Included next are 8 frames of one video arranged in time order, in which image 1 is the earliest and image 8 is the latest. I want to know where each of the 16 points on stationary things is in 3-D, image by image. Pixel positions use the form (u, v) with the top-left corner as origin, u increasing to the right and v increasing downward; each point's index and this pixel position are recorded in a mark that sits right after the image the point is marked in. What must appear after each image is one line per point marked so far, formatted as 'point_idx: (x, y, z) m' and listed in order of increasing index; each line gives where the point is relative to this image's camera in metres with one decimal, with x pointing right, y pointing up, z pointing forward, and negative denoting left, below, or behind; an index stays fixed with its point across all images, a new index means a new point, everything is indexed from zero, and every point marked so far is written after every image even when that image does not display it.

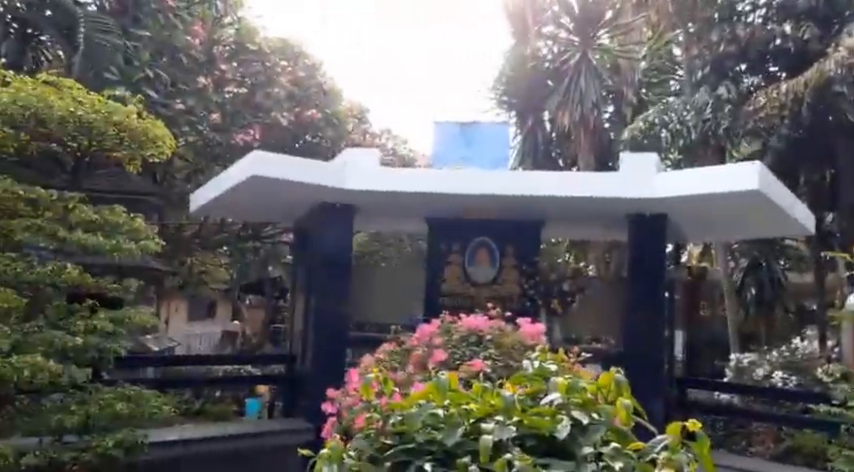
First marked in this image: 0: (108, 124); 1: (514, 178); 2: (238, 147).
0: (-1.7, +0.6, +4.4) m
1: (+0.7, +0.4, +6.1) m
2: (-2.0, +1.0, +9.0) m
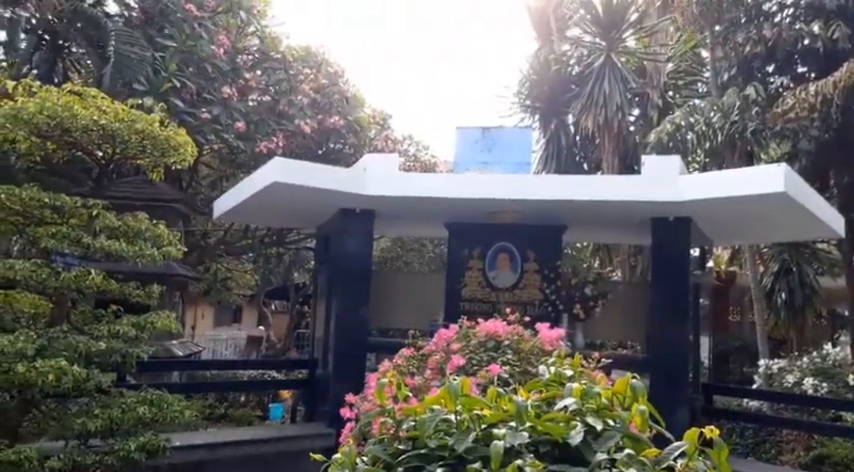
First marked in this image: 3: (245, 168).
0: (-1.6, +0.6, +4.5) m
1: (+0.8, +0.4, +6.1) m
2: (-1.8, +0.9, +9.1) m
3: (-2.0, +0.7, +9.3) m
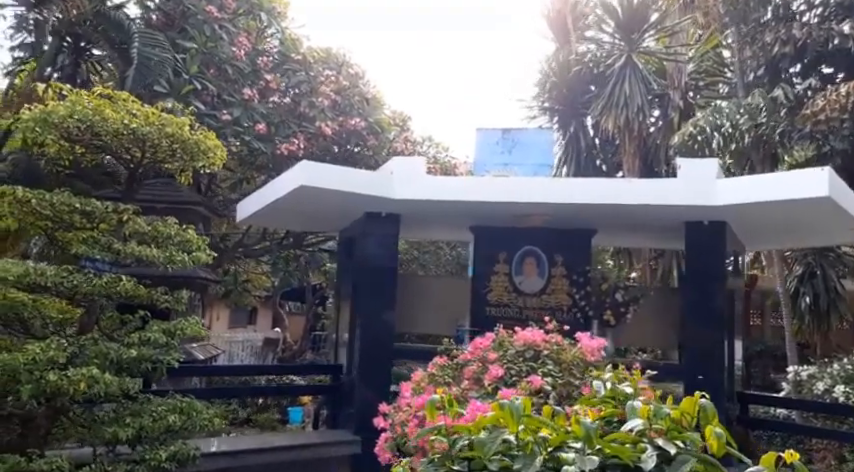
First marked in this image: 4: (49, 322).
0: (-1.4, +0.5, +4.4) m
1: (+1.0, +0.3, +6.0) m
2: (-1.6, +0.9, +9.0) m
3: (-1.8, +0.7, +9.3) m
4: (-2.0, -0.4, +4.4) m
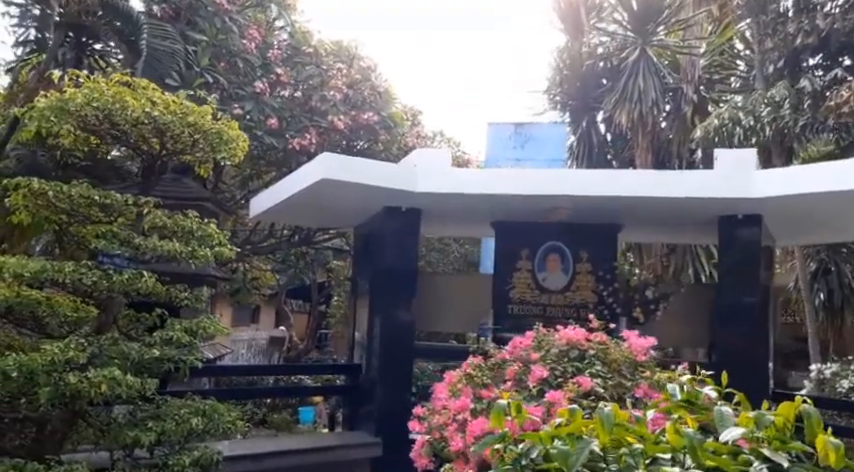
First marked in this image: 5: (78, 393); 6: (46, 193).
0: (-1.2, +0.6, +4.2) m
1: (+1.2, +0.4, +5.8) m
2: (-1.4, +0.9, +8.8) m
3: (-1.6, +0.8, +9.1) m
4: (-1.8, -0.4, +4.2) m
5: (-1.5, -0.7, +3.7) m
6: (-1.8, +0.2, +4.0) m
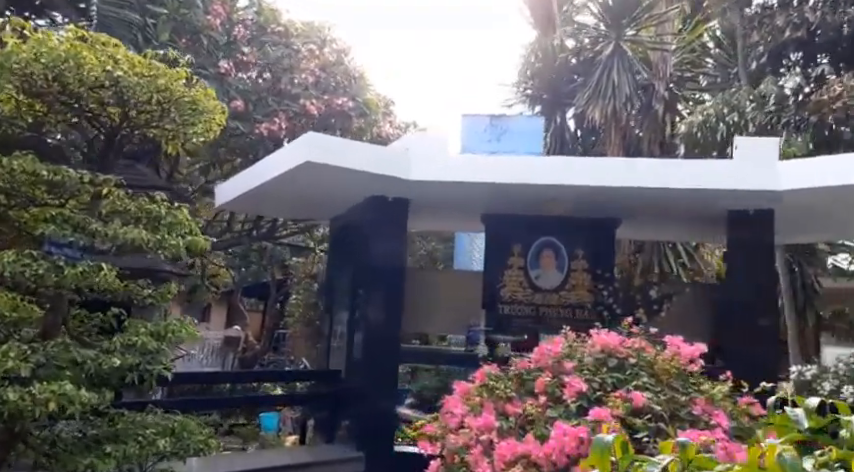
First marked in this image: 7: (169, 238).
0: (-1.2, +0.6, +3.5) m
1: (+1.1, +0.4, +5.3) m
2: (-1.6, +1.0, +8.2) m
3: (-1.8, +0.8, +8.4) m
4: (-1.8, -0.4, +3.5) m
5: (-1.5, -0.6, +3.1) m
6: (-1.7, +0.3, +3.3) m
7: (-1.1, 0.0, +3.6) m
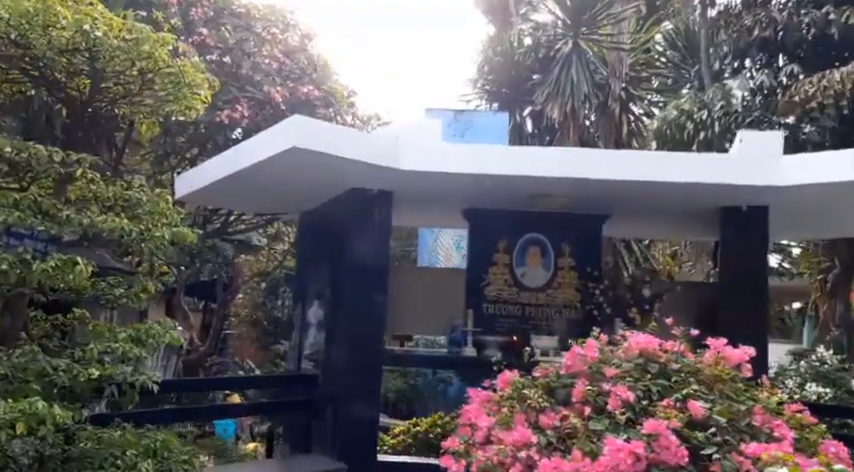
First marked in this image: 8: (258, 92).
0: (-1.1, +0.6, +3.1) m
1: (+1.1, +0.4, +5.0) m
2: (-1.9, +1.0, +7.7) m
3: (-2.1, +0.9, +7.9) m
4: (-1.7, -0.3, +3.0) m
5: (-1.4, -0.6, +2.6) m
6: (-1.6, +0.3, +2.8) m
7: (-1.0, 0.0, +3.1) m
8: (-1.6, +1.4, +7.9) m
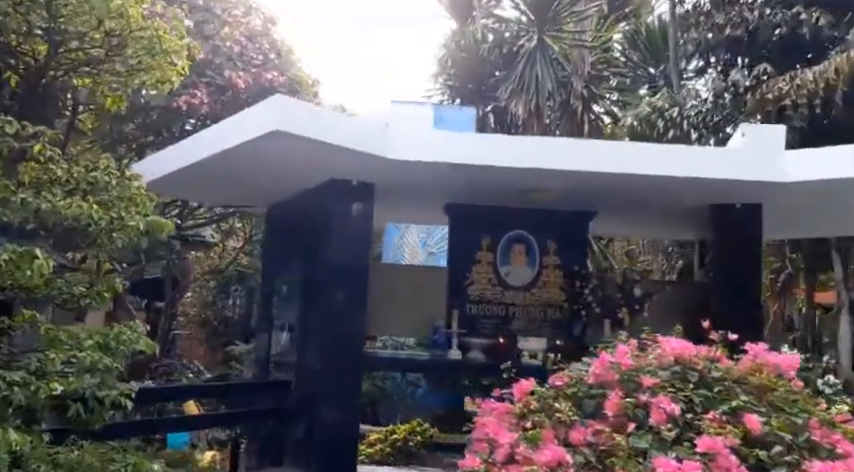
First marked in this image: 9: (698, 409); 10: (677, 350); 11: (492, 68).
0: (-1.0, +0.7, +2.7) m
1: (+1.0, +0.5, +4.7) m
2: (-2.1, +1.0, +7.2) m
3: (-2.4, +0.9, +7.4) m
4: (-1.6, -0.3, +2.6) m
5: (-1.3, -0.6, +2.1) m
6: (-1.6, +0.3, +2.3) m
7: (-1.0, +0.1, +2.7) m
8: (-1.9, +1.4, +7.5) m
9: (+0.8, -0.5, +2.5) m
10: (+0.8, -0.4, +2.7) m
11: (+1.1, +2.7, +13.2) m
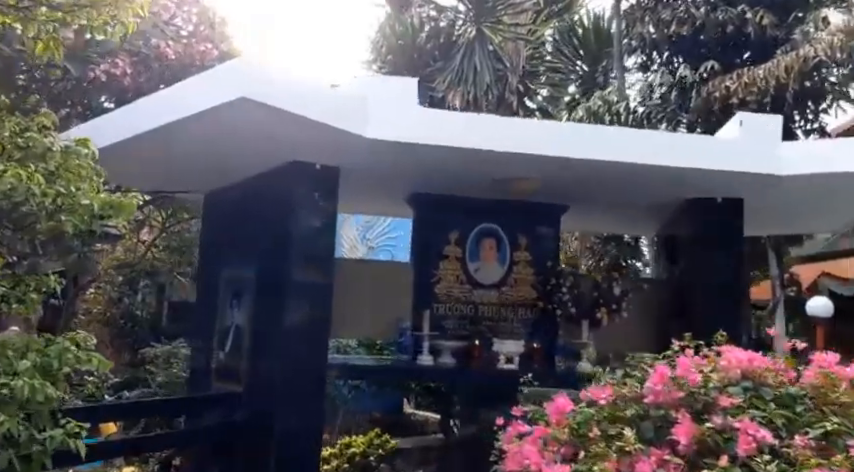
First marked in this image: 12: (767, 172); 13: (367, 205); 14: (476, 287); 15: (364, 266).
0: (-0.9, +0.7, +2.0) m
1: (+0.9, +0.5, +4.3) m
2: (-2.5, +1.1, +6.4) m
3: (-2.7, +1.0, +6.6) m
4: (-1.5, -0.2, +1.9) m
5: (-1.2, -0.5, +1.5) m
6: (-1.5, +0.4, +1.7) m
7: (-0.9, +0.1, +2.1) m
8: (-2.2, +1.5, +6.7) m
9: (+0.9, -0.5, +2.1) m
10: (+0.9, -0.3, +2.3) m
11: (+0.1, +2.7, +12.7) m
12: (+1.8, +0.3, +4.4) m
13: (-0.4, +0.2, +5.8) m
14: (+0.3, -0.3, +5.2) m
15: (-0.6, -0.2, +5.3) m
